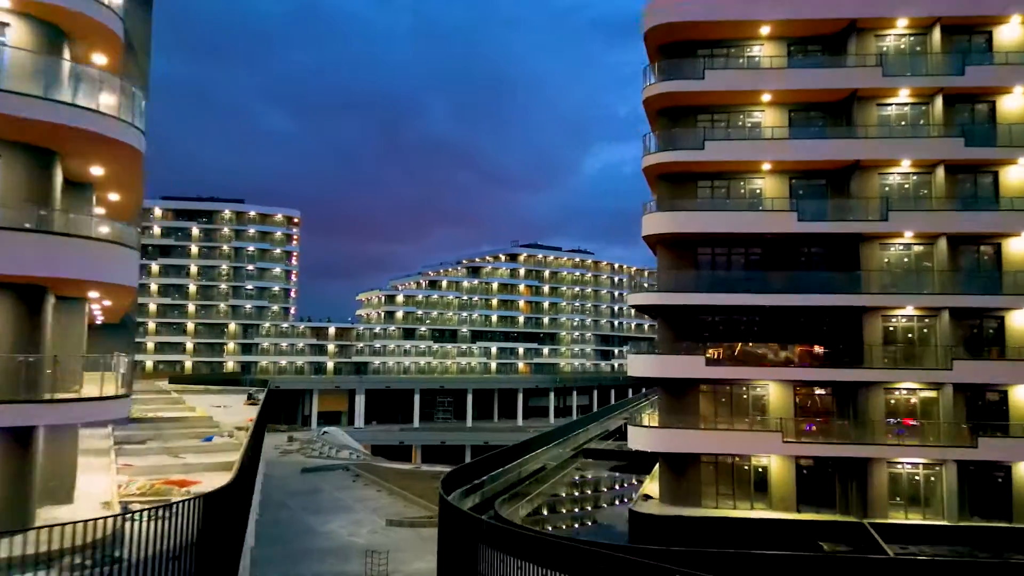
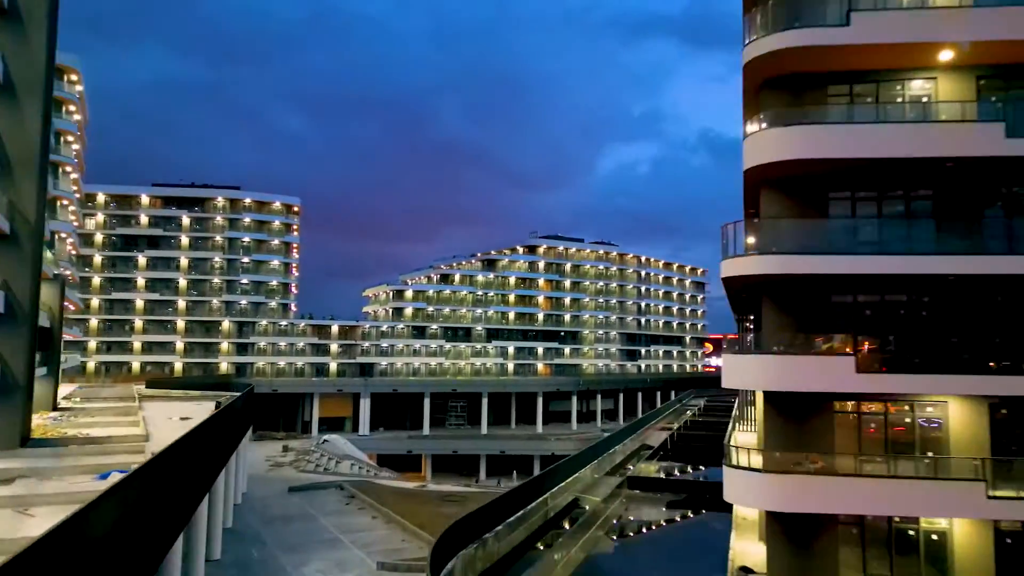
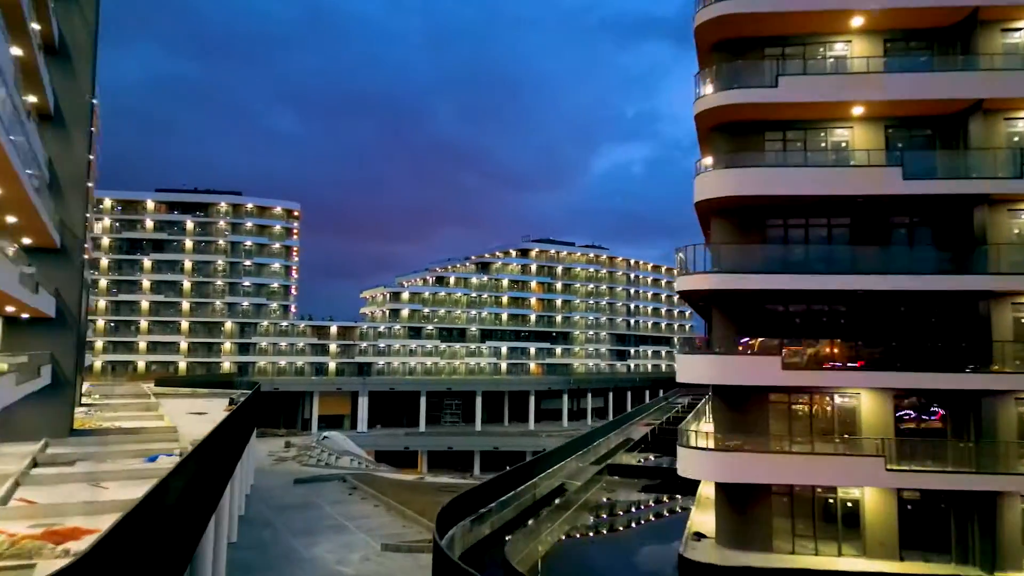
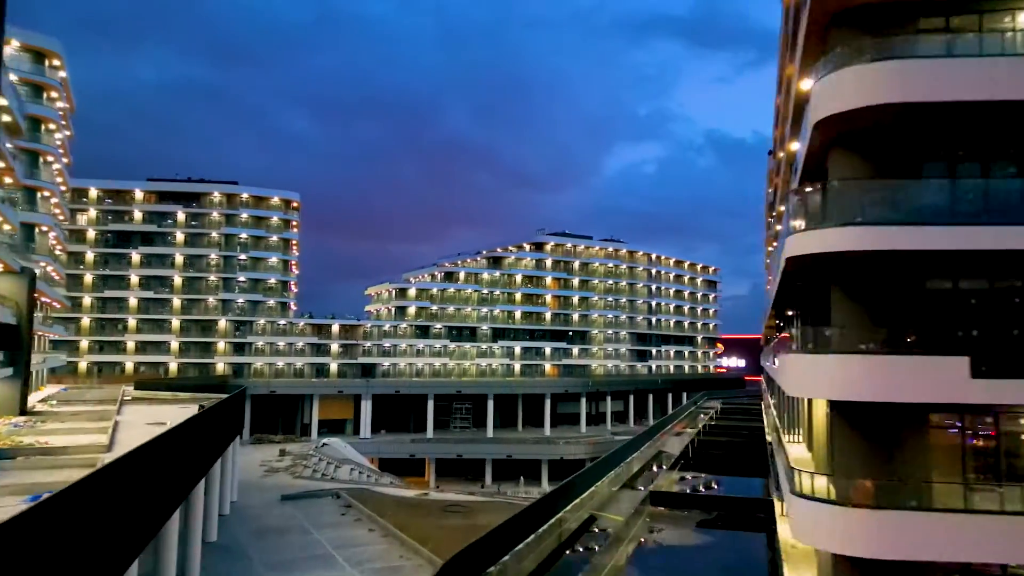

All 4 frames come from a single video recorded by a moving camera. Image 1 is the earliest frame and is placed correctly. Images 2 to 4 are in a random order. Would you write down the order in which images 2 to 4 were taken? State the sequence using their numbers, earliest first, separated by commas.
3, 2, 4
